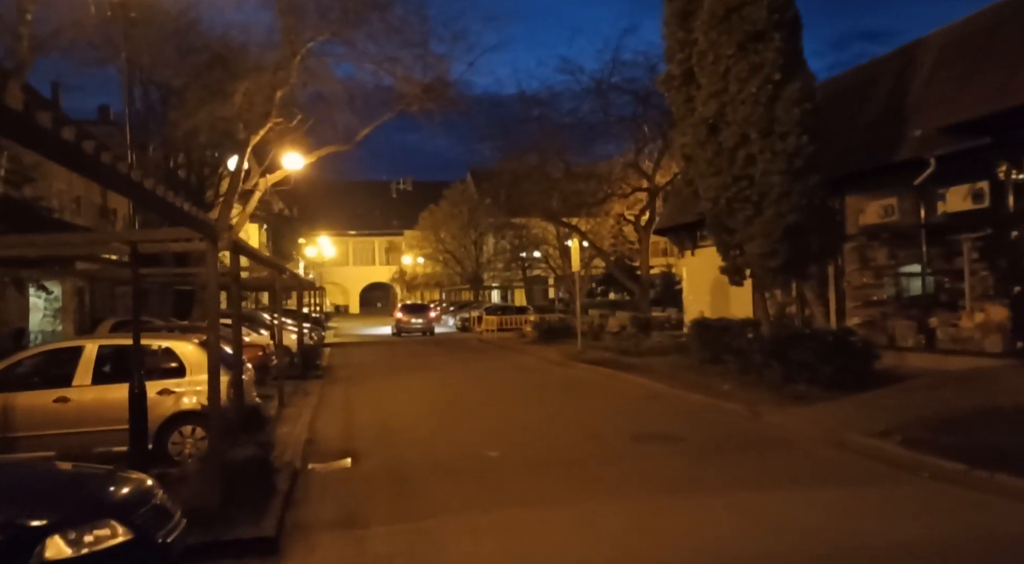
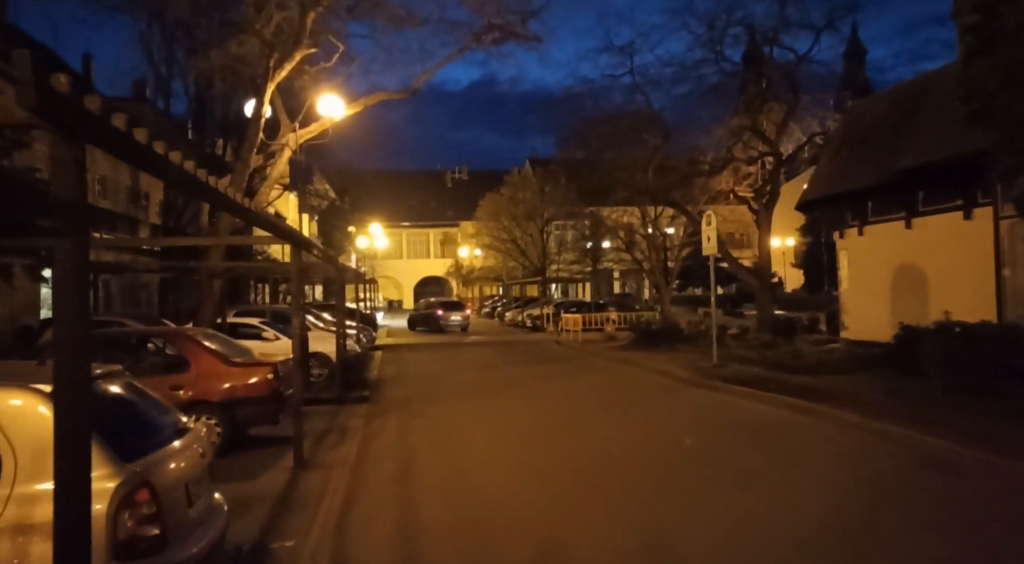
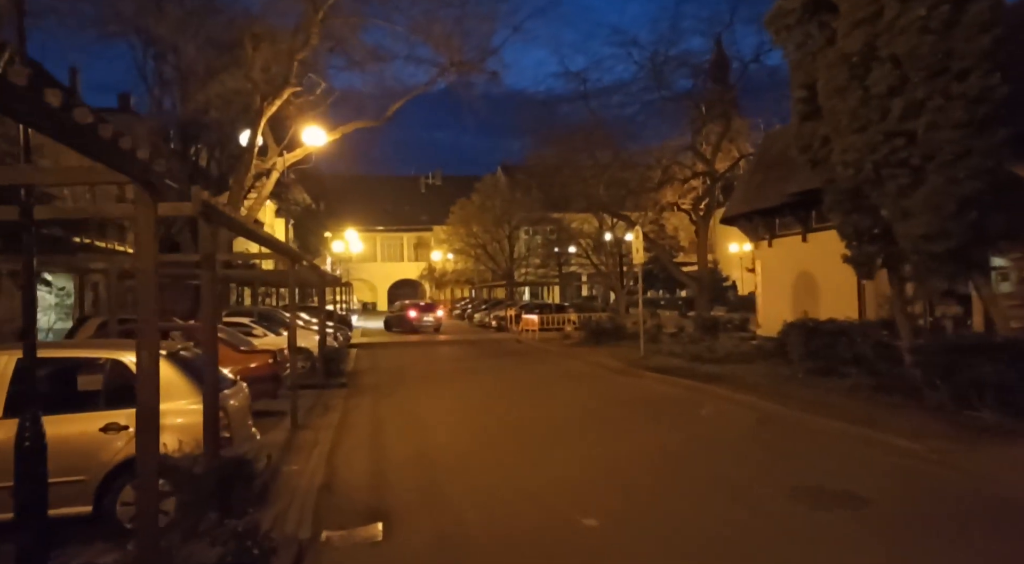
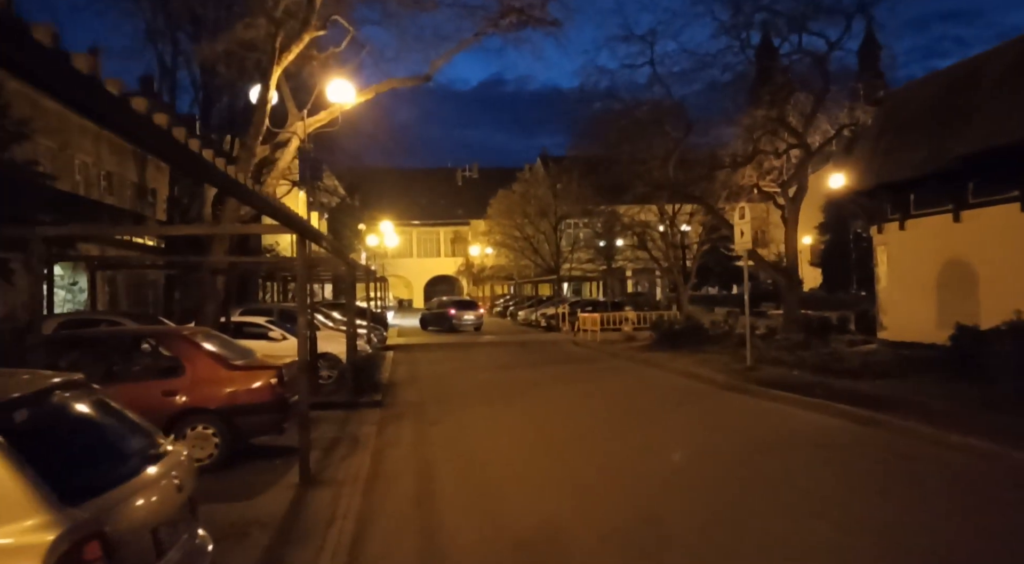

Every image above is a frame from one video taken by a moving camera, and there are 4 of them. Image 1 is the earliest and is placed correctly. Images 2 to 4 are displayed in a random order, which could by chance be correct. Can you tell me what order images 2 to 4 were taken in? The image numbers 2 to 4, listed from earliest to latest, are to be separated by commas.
3, 2, 4
